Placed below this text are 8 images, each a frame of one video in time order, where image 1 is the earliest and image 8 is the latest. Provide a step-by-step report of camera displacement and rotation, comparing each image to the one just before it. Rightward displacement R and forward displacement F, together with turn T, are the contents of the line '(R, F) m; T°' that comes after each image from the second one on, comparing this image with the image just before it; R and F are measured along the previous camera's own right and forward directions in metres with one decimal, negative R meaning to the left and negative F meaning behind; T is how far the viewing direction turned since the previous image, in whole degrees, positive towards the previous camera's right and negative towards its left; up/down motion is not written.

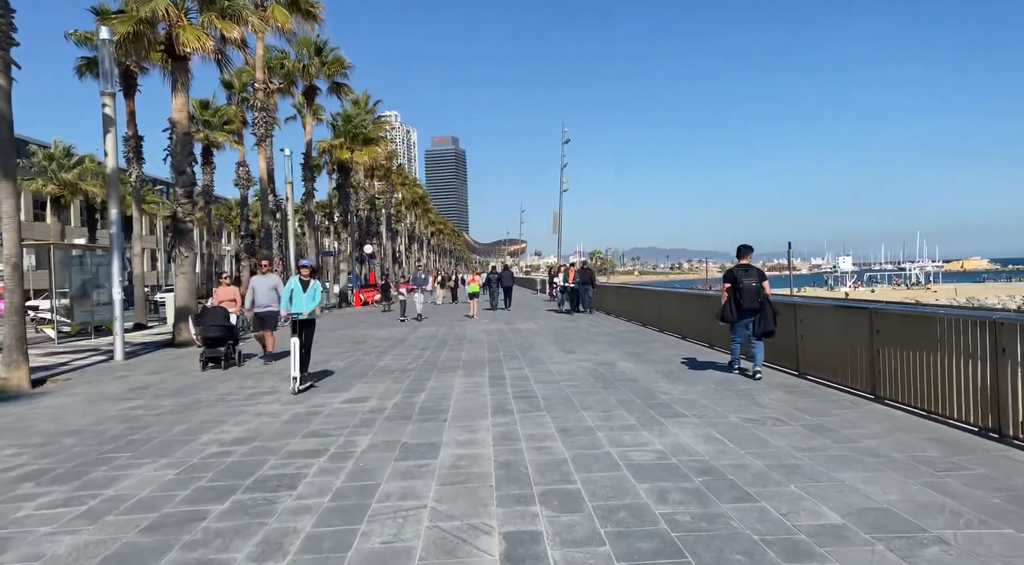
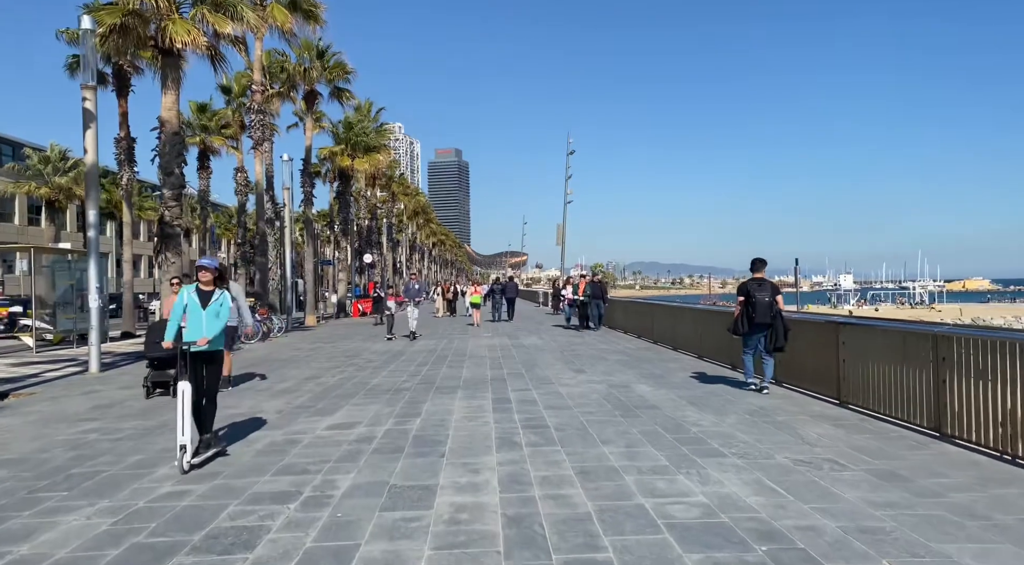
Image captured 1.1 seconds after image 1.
(-0.1, +1.0) m; 0°
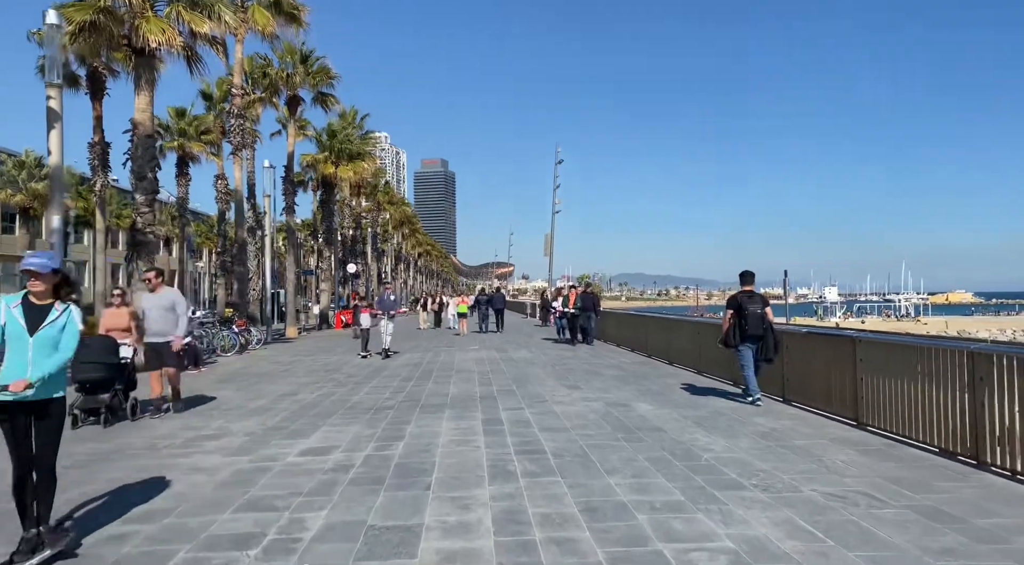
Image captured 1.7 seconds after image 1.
(-0.1, +0.6) m; +1°
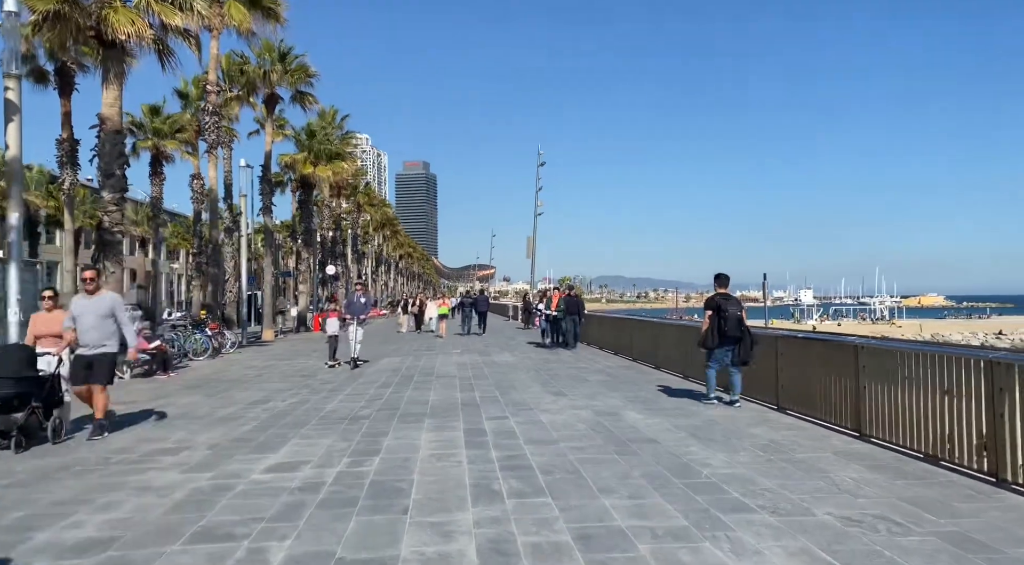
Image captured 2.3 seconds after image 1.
(0.0, +0.5) m; +2°
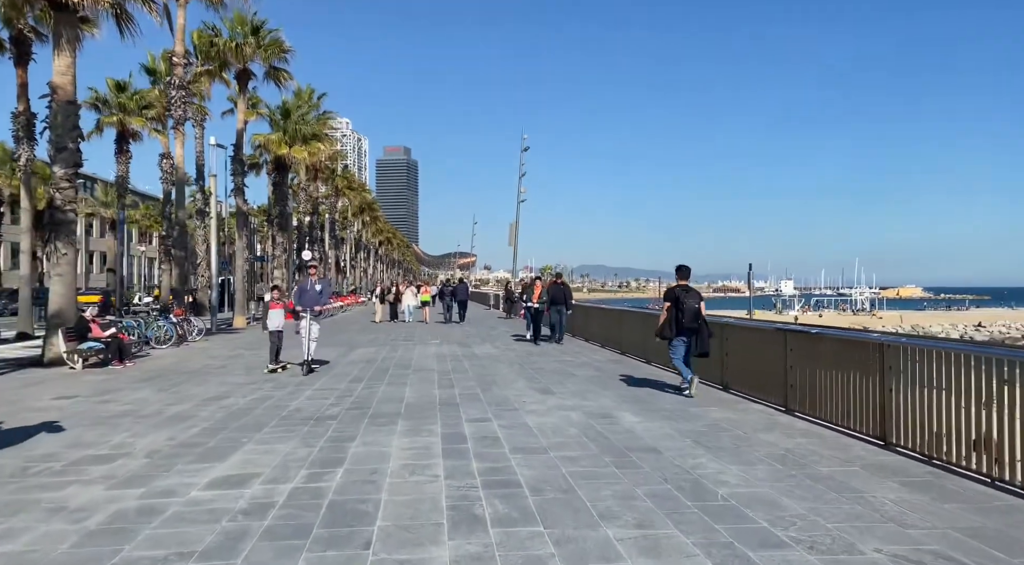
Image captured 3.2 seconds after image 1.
(0.0, +0.9) m; +2°
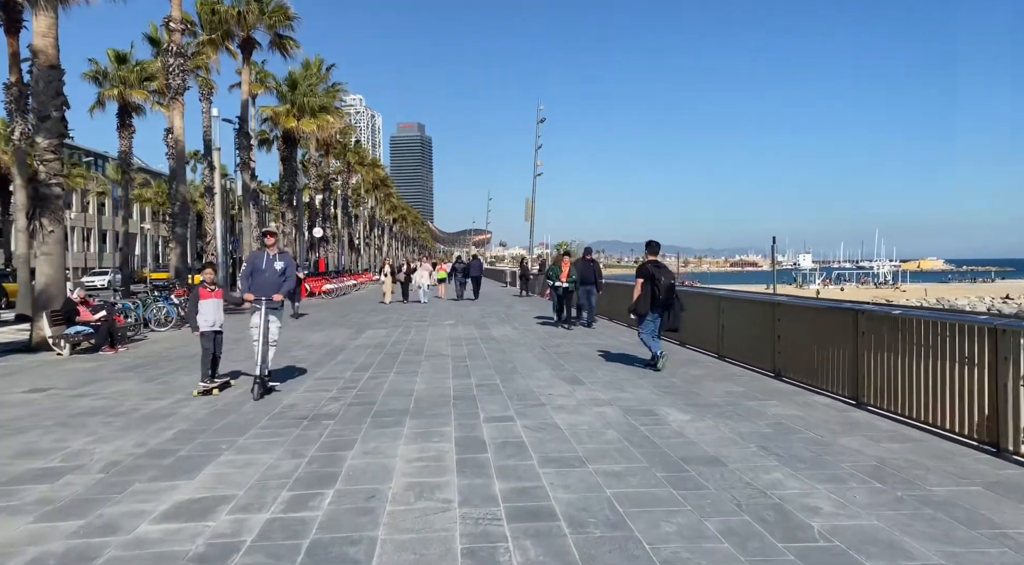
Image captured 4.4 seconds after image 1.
(-0.1, +1.2) m; -1°
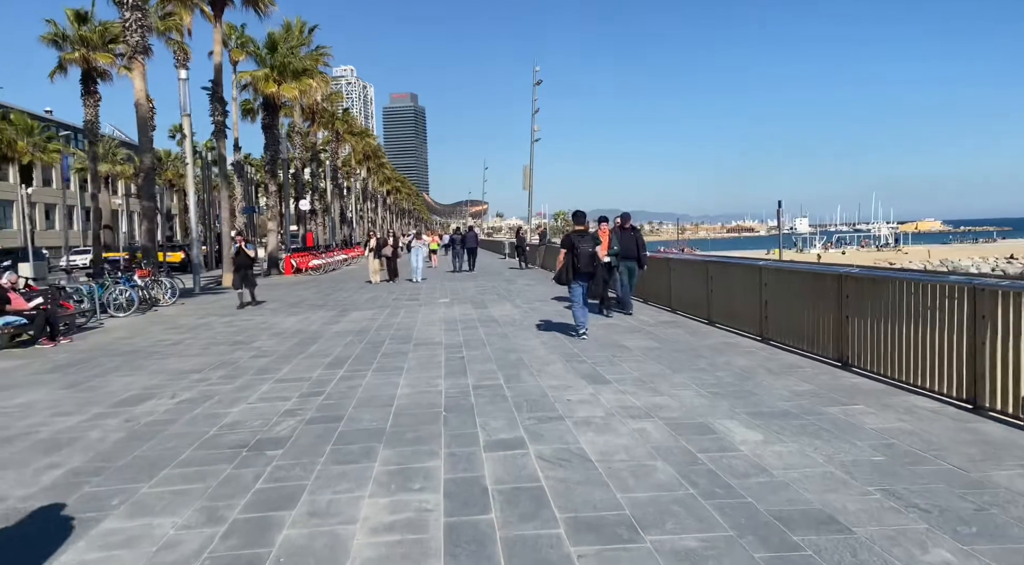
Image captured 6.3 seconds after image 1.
(-0.1, +1.8) m; 0°
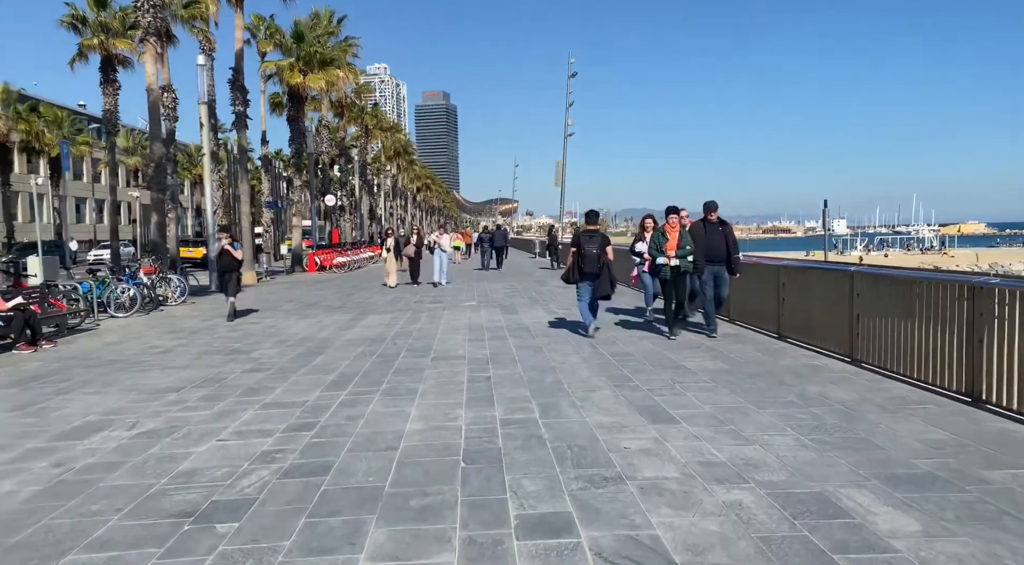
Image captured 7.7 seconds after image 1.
(-0.1, +1.5) m; -3°
